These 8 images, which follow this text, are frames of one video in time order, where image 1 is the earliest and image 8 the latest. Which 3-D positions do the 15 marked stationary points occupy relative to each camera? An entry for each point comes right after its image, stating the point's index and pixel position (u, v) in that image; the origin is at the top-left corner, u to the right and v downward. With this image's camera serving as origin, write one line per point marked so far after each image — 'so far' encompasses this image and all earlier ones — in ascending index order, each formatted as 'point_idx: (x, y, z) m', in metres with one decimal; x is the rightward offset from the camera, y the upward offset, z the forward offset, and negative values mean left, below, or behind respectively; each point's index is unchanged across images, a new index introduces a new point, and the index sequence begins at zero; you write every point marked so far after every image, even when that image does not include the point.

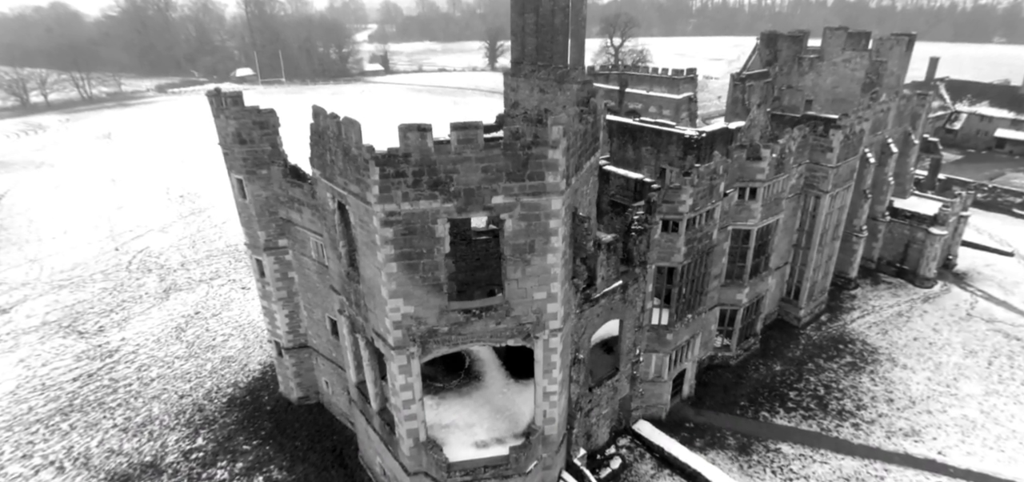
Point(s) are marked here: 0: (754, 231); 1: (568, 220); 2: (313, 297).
0: (+7.9, +0.3, +18.1) m
1: (+1.1, +0.4, +11.0) m
2: (-5.1, -1.2, +14.5) m
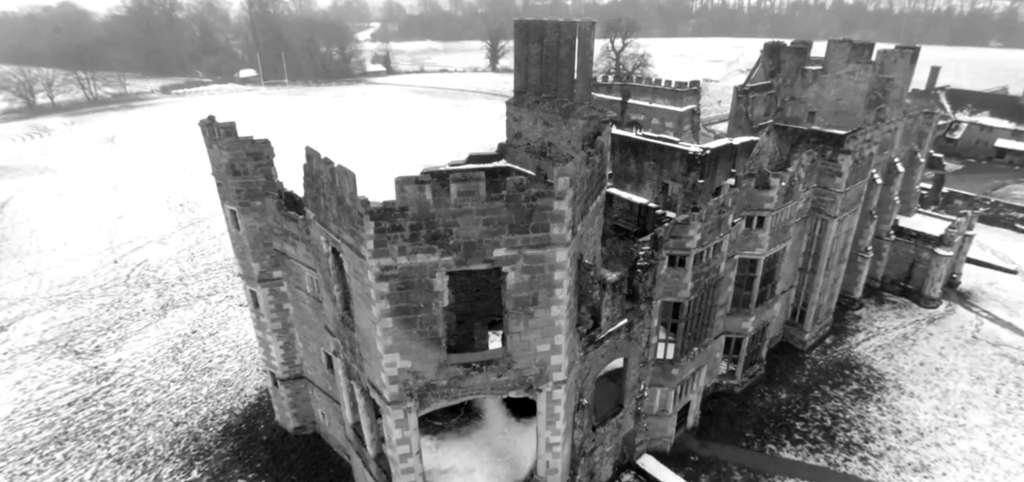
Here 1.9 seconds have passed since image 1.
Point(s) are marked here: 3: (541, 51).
0: (+7.9, -0.6, +17.7) m
1: (+1.2, -0.5, +10.6) m
2: (-5.1, -2.1, +14.1) m
3: (+0.7, +4.4, +12.9) m
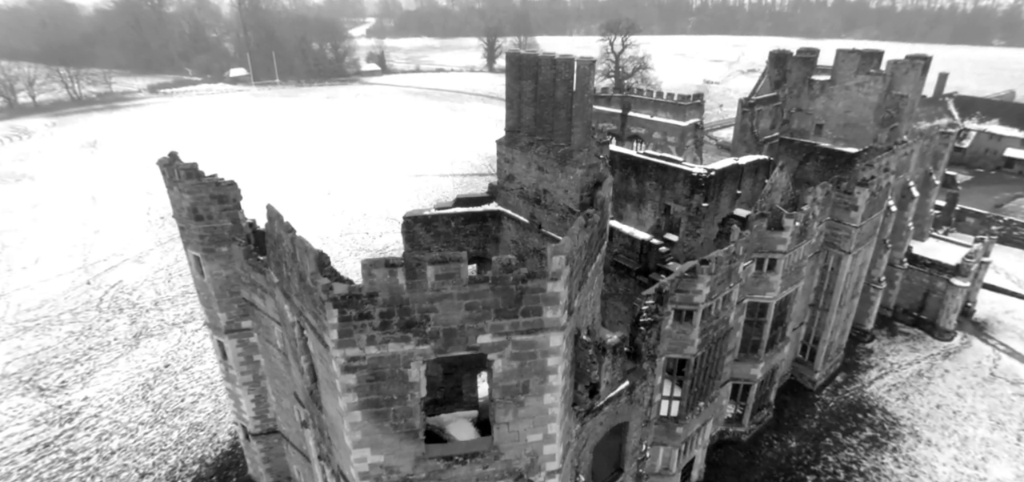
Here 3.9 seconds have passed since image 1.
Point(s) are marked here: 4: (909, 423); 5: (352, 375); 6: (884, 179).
0: (+7.7, -1.8, +16.5) m
1: (+1.0, -1.7, +9.3) m
2: (-5.3, -3.3, +12.8) m
3: (+0.5, +3.1, +11.6) m
4: (+13.5, -6.2, +19.1) m
5: (-2.3, -1.9, +8.1) m
6: (+12.6, +2.1, +18.9) m
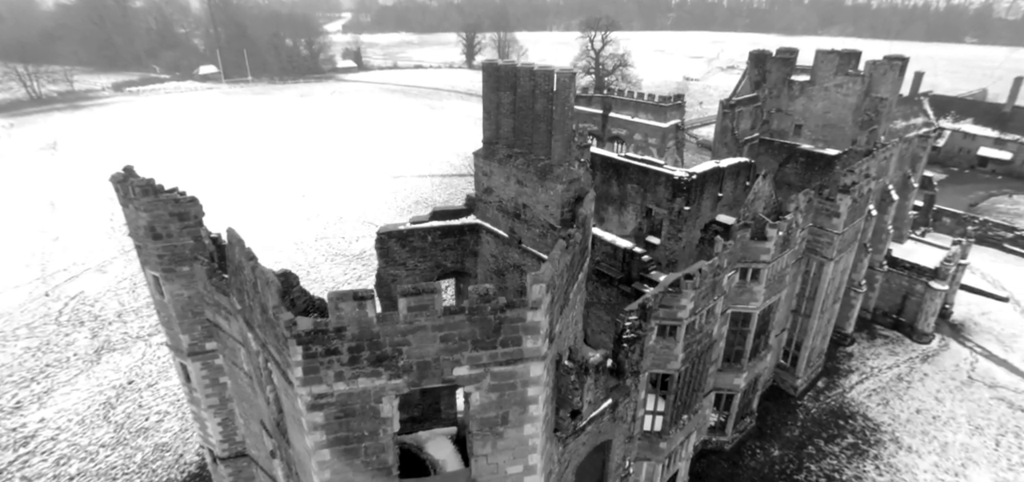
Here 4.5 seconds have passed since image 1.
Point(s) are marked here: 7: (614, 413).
0: (+7.1, -2.1, +16.3) m
1: (+0.6, -2.1, +8.9) m
2: (-5.7, -3.7, +12.2) m
3: (0.0, +2.8, +11.1) m
4: (+12.9, -6.4, +19.1) m
5: (-2.6, -2.3, +7.6) m
6: (+11.9, +1.9, +18.8) m
7: (+2.3, -3.8, +12.4) m
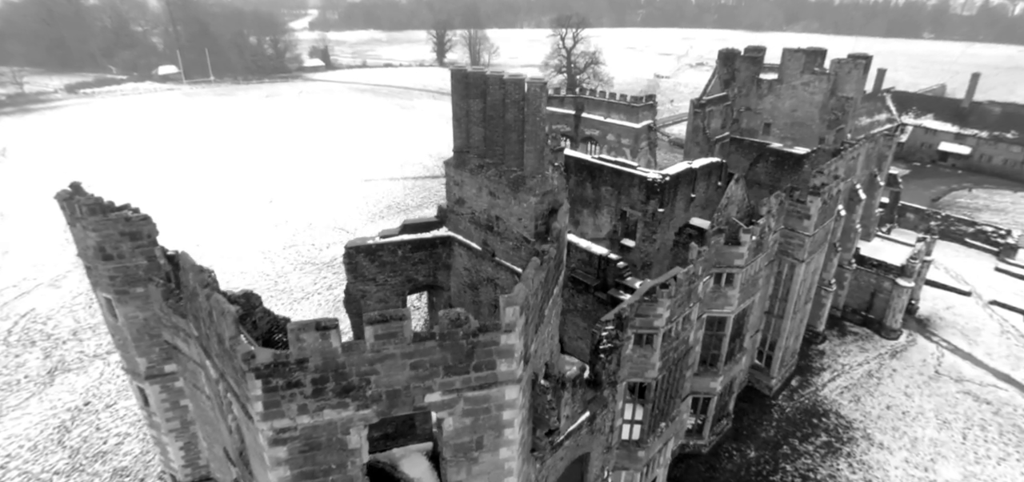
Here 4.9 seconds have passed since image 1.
0: (+6.4, -2.2, +16.3) m
1: (+0.2, -2.4, +8.6) m
2: (-6.2, -4.0, +11.6) m
3: (-0.5, +2.5, +10.8) m
4: (+12.1, -6.4, +19.4) m
5: (-2.9, -2.6, +7.1) m
6: (+11.0, +1.9, +19.0) m
7: (+1.7, -4.0, +12.2) m
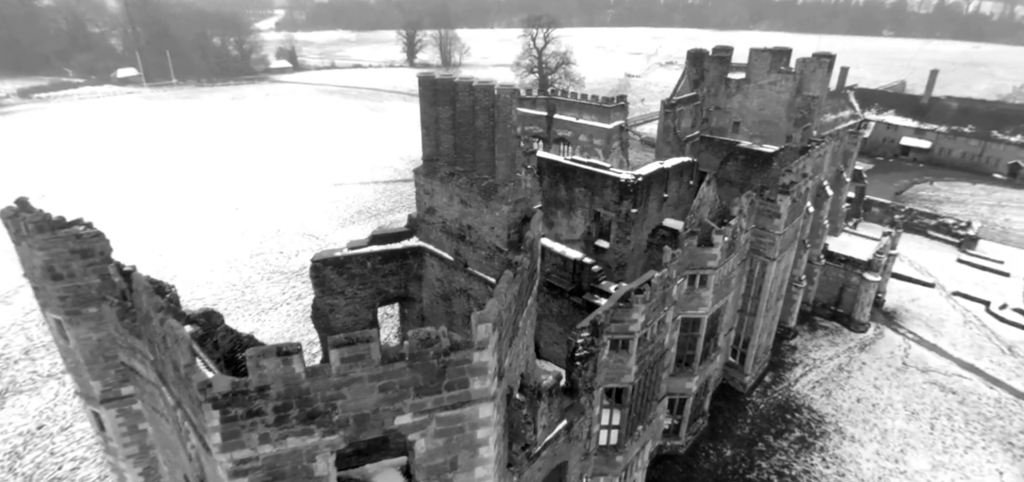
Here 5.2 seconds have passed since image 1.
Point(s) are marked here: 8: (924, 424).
0: (+5.6, -2.2, +16.3) m
1: (-0.2, -2.5, +8.4) m
2: (-6.7, -4.3, +11.1) m
3: (-1.1, +2.3, +10.5) m
4: (+11.3, -6.3, +19.7) m
5: (-3.2, -2.9, +6.8) m
6: (+10.0, +1.9, +19.2) m
7: (+1.2, -4.2, +12.0) m
8: (+14.4, -6.4, +19.6) m
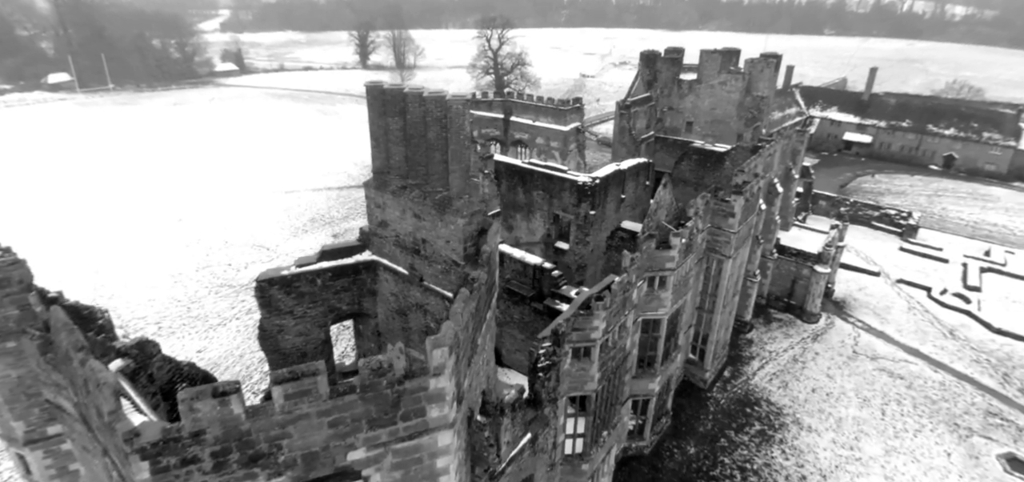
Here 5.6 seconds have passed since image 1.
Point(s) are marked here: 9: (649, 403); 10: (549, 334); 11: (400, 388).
0: (+4.5, -2.3, +16.4) m
1: (-0.7, -2.8, +8.0) m
2: (-7.4, -4.8, +10.3) m
3: (-2.0, +2.1, +10.1) m
4: (+10.1, -6.2, +20.1) m
5: (-3.7, -3.2, +6.2) m
6: (+8.5, +2.0, +19.6) m
7: (+0.5, -4.4, +11.7) m
8: (+13.2, -6.3, +20.2) m
9: (+4.3, -5.1, +17.4) m
10: (+0.8, -2.0, +12.2) m
11: (-1.3, -1.8, +6.7) m
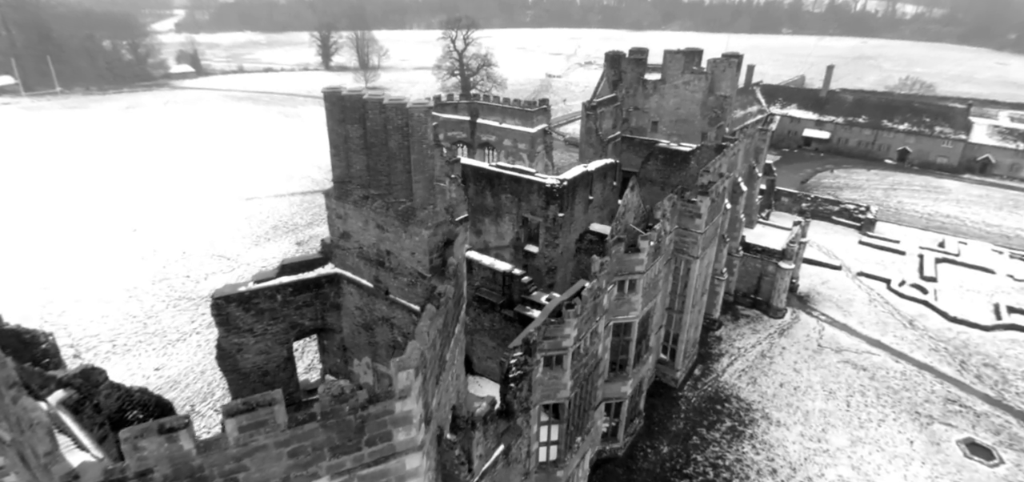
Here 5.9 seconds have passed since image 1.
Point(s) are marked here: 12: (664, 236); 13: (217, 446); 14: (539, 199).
0: (+3.6, -2.4, +16.4) m
1: (-1.1, -3.0, +7.8) m
2: (-7.9, -5.1, +9.7) m
3: (-2.6, +1.8, +9.7) m
4: (+9.1, -6.1, +20.4) m
5: (-4.0, -3.5, +5.8) m
6: (+7.4, +2.0, +19.8) m
7: (-0.1, -4.5, +11.5) m
8: (+12.2, -6.1, +20.7) m
9: (+3.4, -5.1, +17.4) m
10: (+0.2, -2.2, +12.0) m
11: (-1.7, -2.0, +6.4) m
12: (+4.5, +0.2, +16.6) m
13: (-3.0, -2.1, +5.7) m
14: (+0.8, +1.1, +16.6) m
